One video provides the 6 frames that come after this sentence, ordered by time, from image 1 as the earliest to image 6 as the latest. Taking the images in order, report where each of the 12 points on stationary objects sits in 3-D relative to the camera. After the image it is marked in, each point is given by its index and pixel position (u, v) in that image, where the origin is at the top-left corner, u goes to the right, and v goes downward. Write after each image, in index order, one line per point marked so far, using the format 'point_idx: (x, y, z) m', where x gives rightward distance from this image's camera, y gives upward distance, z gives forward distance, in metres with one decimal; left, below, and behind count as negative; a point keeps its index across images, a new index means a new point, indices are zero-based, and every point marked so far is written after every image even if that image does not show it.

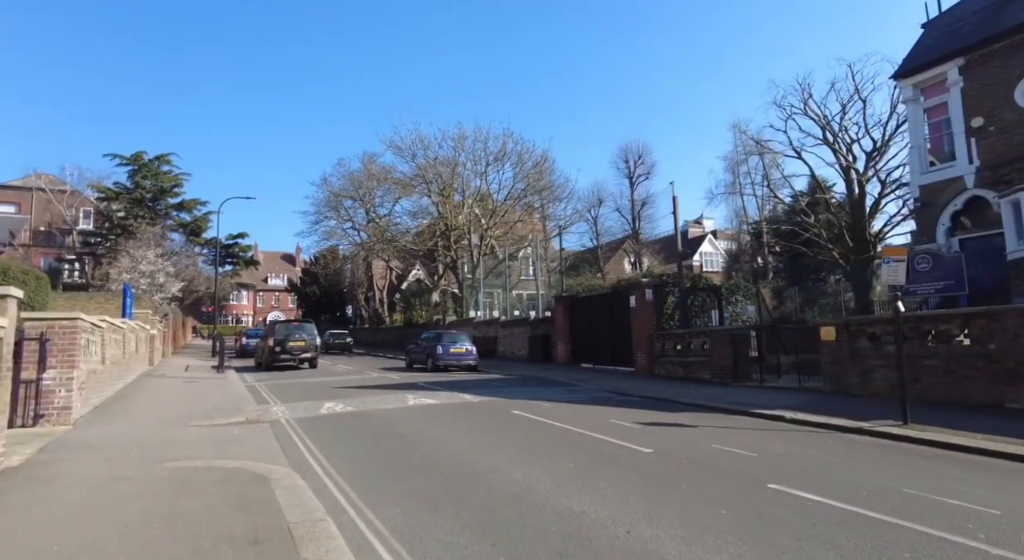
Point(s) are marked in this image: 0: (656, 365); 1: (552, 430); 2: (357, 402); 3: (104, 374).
0: (+4.6, -2.8, +19.5) m
1: (+0.7, -2.5, +9.9) m
2: (-3.6, -2.8, +14.1) m
3: (-9.0, -2.1, +13.4) m
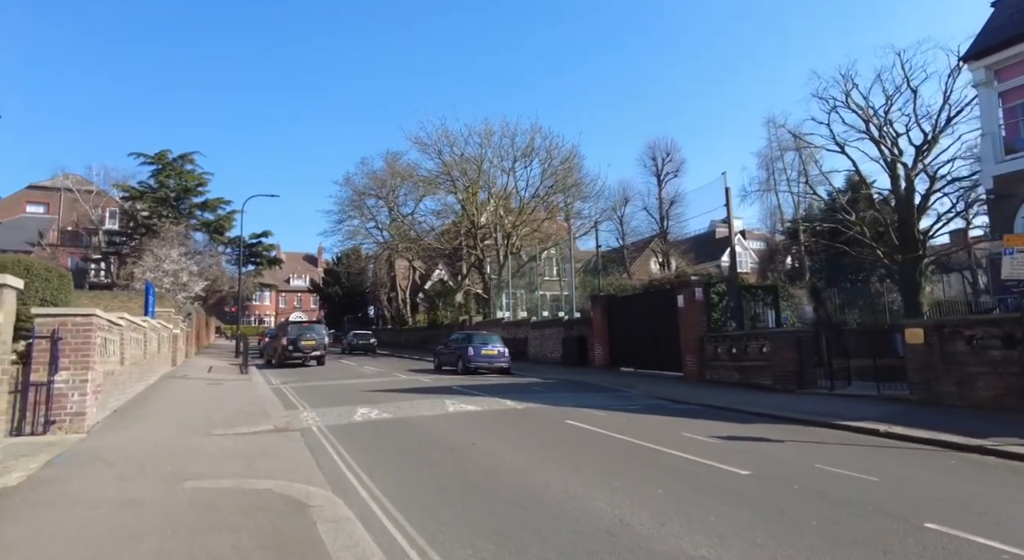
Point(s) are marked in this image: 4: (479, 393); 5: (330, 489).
0: (+5.8, -2.7, +18.2) m
1: (+1.6, -2.4, +8.7) m
2: (-2.6, -2.7, +13.1) m
3: (-8.0, -2.0, +12.5) m
4: (-0.9, -2.9, +15.8) m
5: (-2.0, -2.3, +6.7) m
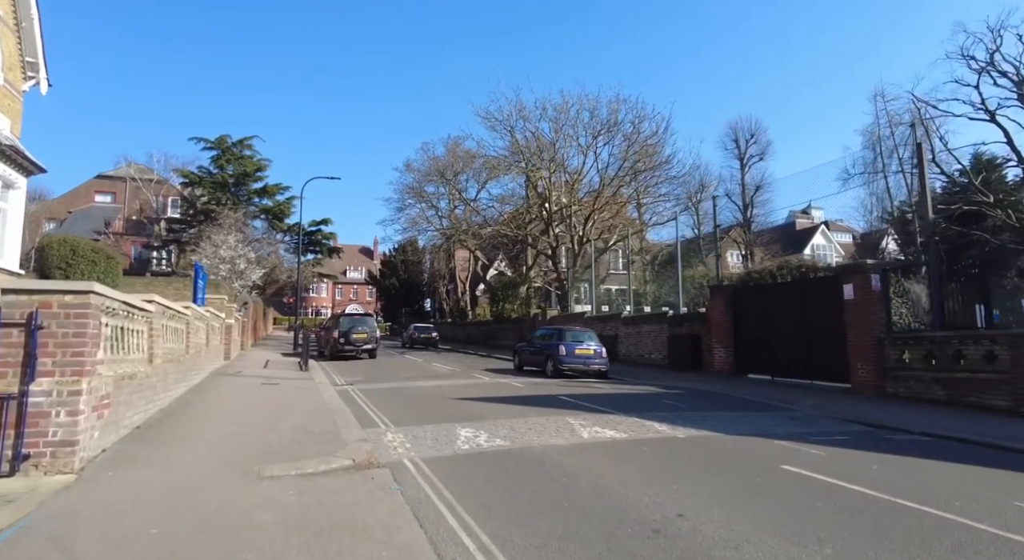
0: (+8.6, -2.3, +13.9) m
1: (+3.7, -2.1, +4.8) m
2: (-0.1, -2.3, +9.5) m
3: (-5.6, -1.5, +9.4) m
4: (+1.8, -2.5, +12.2) m
5: (-0.1, -2.0, +3.1) m
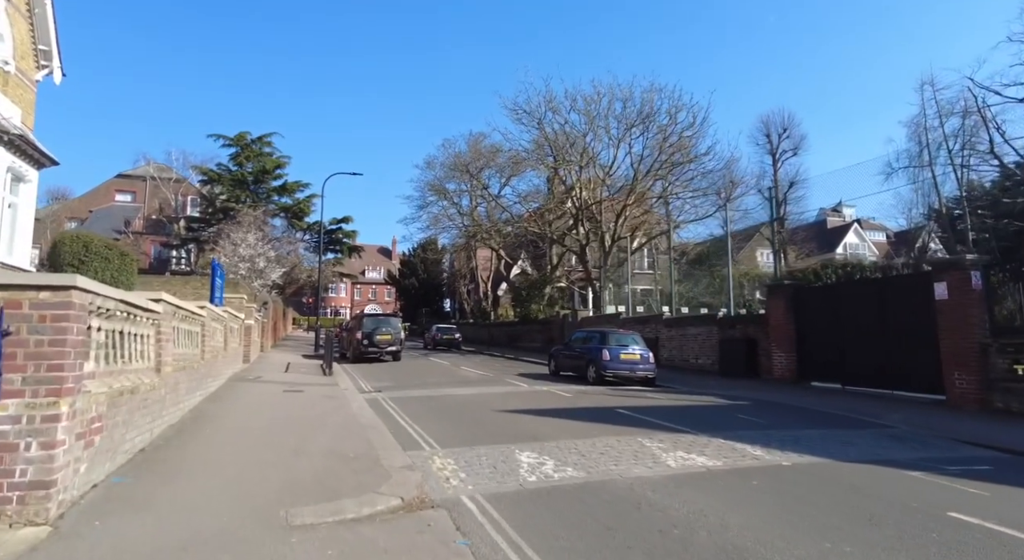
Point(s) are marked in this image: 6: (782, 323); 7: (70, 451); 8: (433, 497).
0: (+9.7, -2.3, +12.2) m
1: (+4.5, -2.0, +3.2) m
2: (+0.8, -2.3, +8.0) m
3: (-4.7, -1.5, +8.0) m
4: (+2.8, -2.5, +10.6) m
5: (+0.7, -1.9, +1.6) m
6: (+7.9, -1.3, +17.8) m
7: (-3.7, -1.4, +5.1) m
8: (-0.8, -2.2, +6.3) m
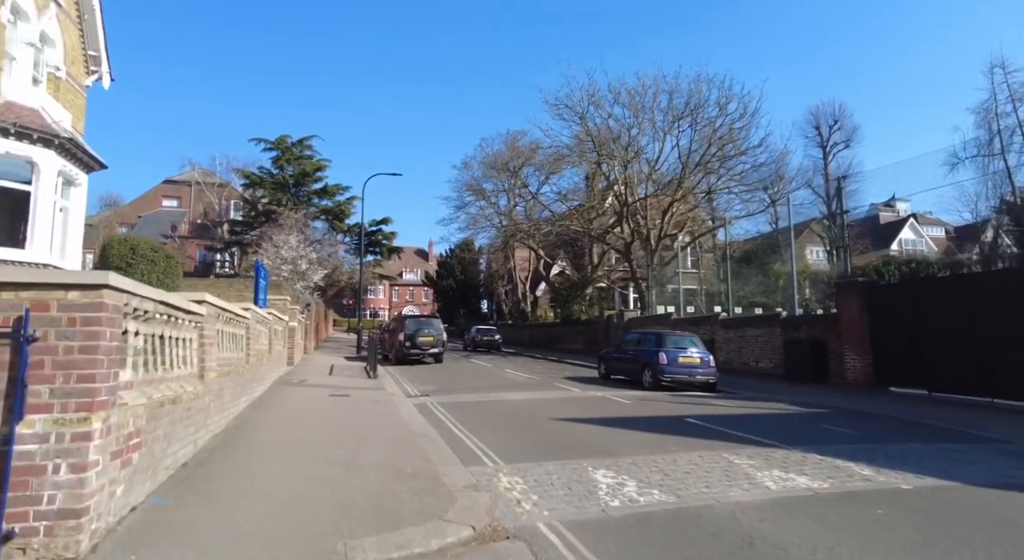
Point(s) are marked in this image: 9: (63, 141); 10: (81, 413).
0: (+10.8, -2.2, +10.8) m
1: (+5.0, -1.9, +2.1) m
2: (+1.6, -2.2, +7.1) m
3: (-3.8, -1.5, +7.4) m
4: (+3.8, -2.4, +9.6) m
5: (+1.2, -1.8, +0.7) m
6: (+9.3, -1.2, +16.5) m
7: (-3.0, -1.4, +4.4) m
8: (-0.1, -2.2, +5.5) m
9: (-14.0, +4.3, +19.0) m
10: (-3.0, -0.9, +4.2) m
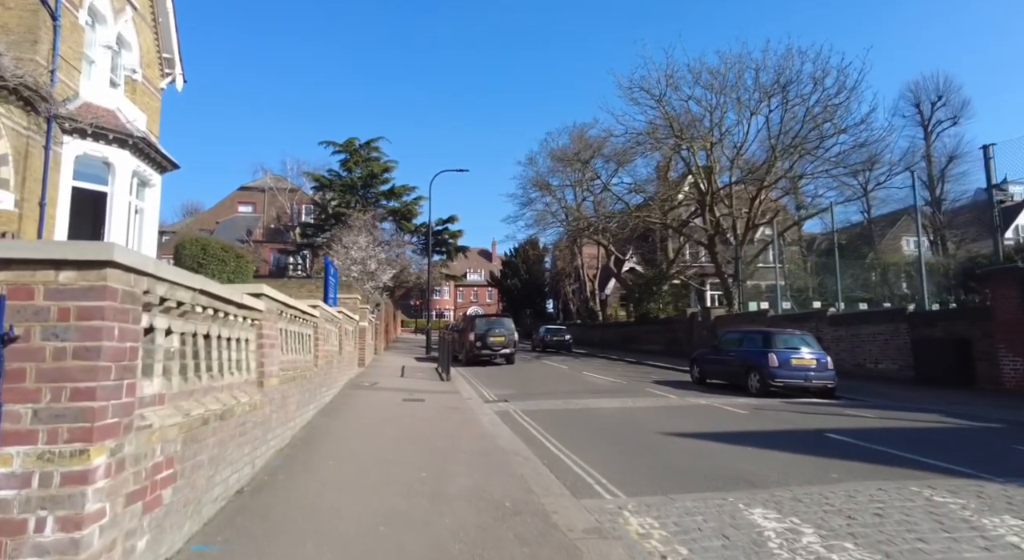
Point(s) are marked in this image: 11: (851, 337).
0: (+12.2, -1.9, +8.1) m
1: (+5.7, -1.7, +0.1) m
2: (+2.8, -2.0, +5.3) m
3: (-2.6, -1.4, +6.2) m
4: (+5.2, -2.2, +7.6) m
5: (+1.7, -1.7, -1.0) m
6: (+11.4, -0.9, +13.9) m
7: (-2.1, -1.3, +3.2) m
8: (+0.9, -2.0, +3.9) m
9: (-11.6, +4.3, +18.8) m
10: (-2.1, -0.8, +2.9) m
11: (+10.5, -1.8, +18.8) m
